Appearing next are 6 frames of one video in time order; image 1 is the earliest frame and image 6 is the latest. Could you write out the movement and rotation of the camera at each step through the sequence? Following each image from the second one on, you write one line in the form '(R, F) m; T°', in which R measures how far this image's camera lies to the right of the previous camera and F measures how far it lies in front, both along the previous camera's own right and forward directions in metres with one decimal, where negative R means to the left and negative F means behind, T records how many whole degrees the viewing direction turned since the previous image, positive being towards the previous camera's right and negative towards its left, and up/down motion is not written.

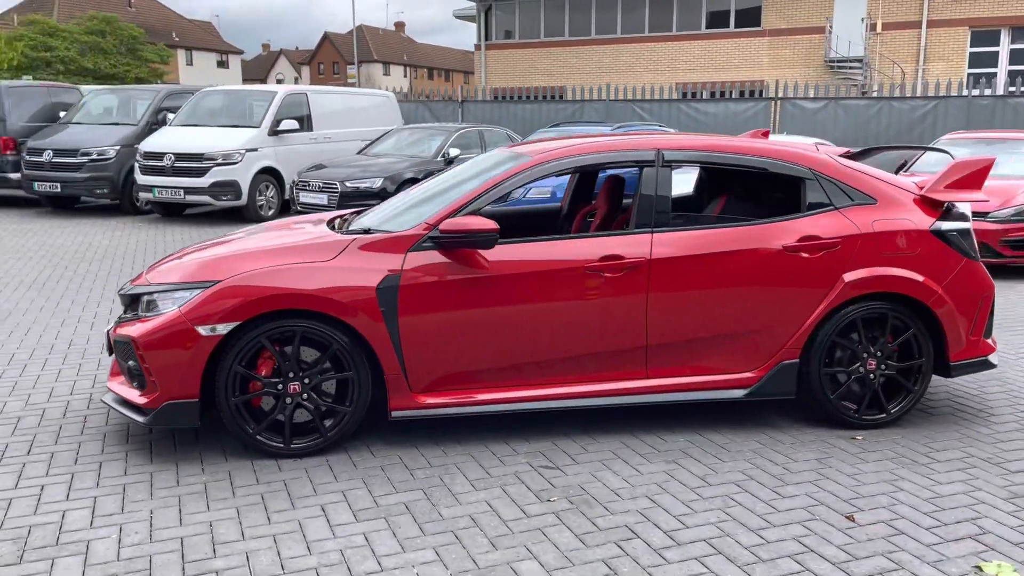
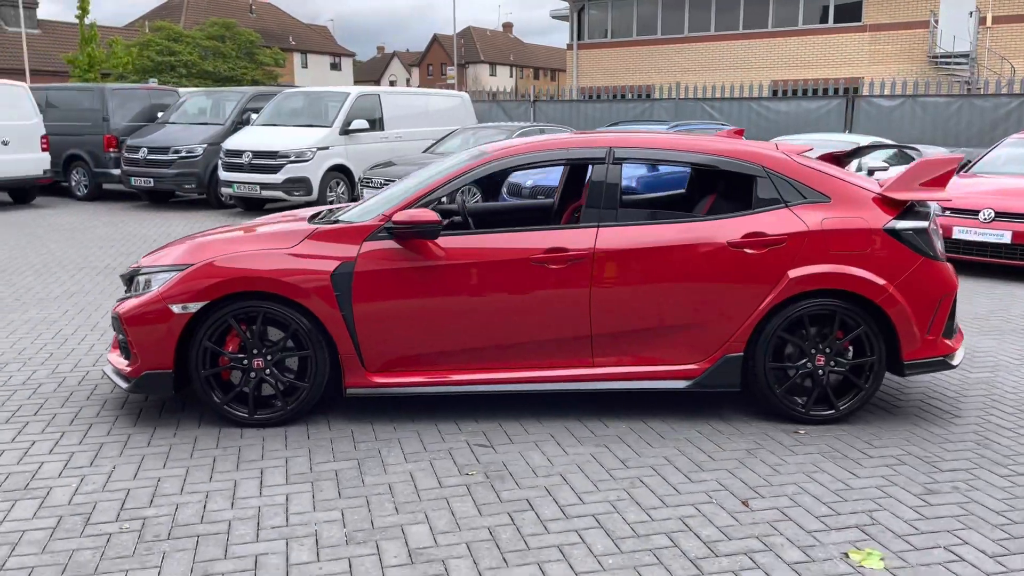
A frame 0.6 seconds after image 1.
(+0.9, -0.2) m; -7°
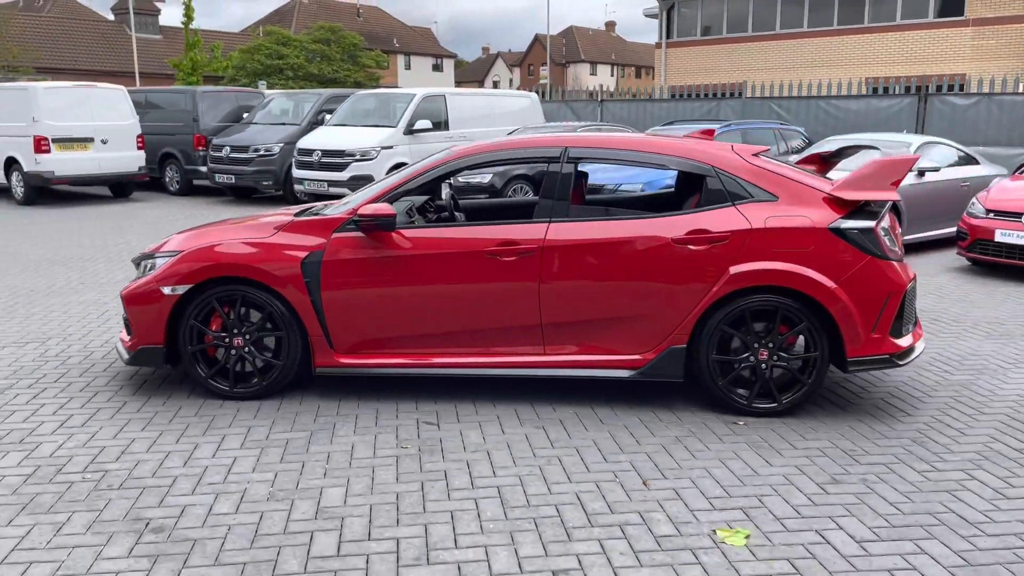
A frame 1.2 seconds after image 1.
(+0.9, -0.3) m; -7°
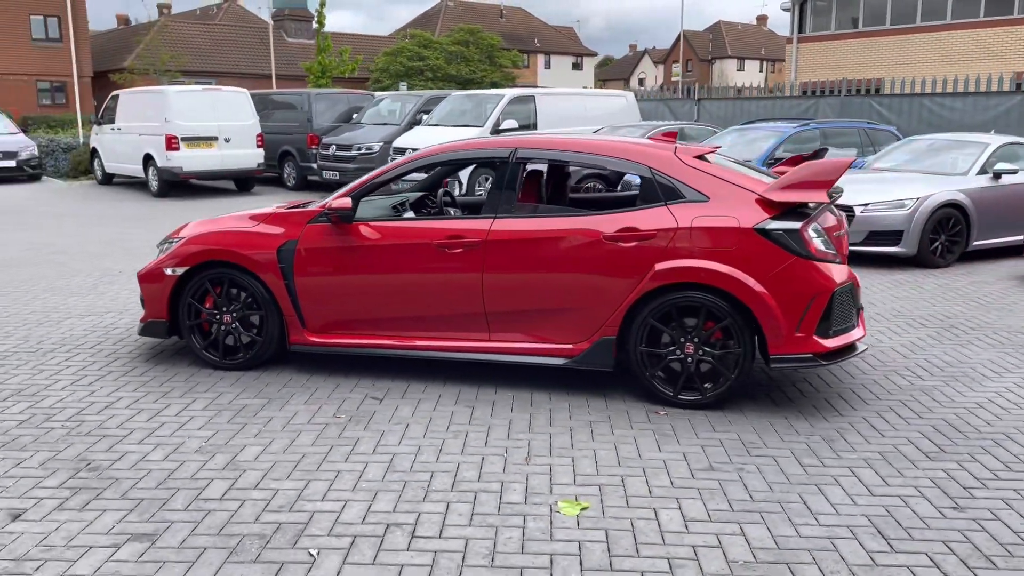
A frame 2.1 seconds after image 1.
(+1.2, -0.3) m; -9°
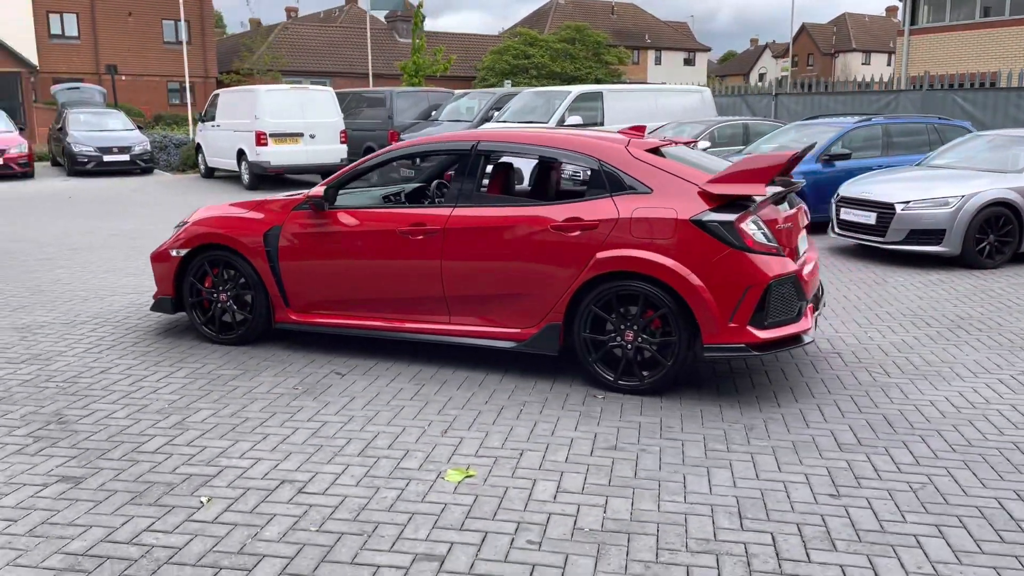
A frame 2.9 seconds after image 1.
(+1.0, -0.2) m; -7°
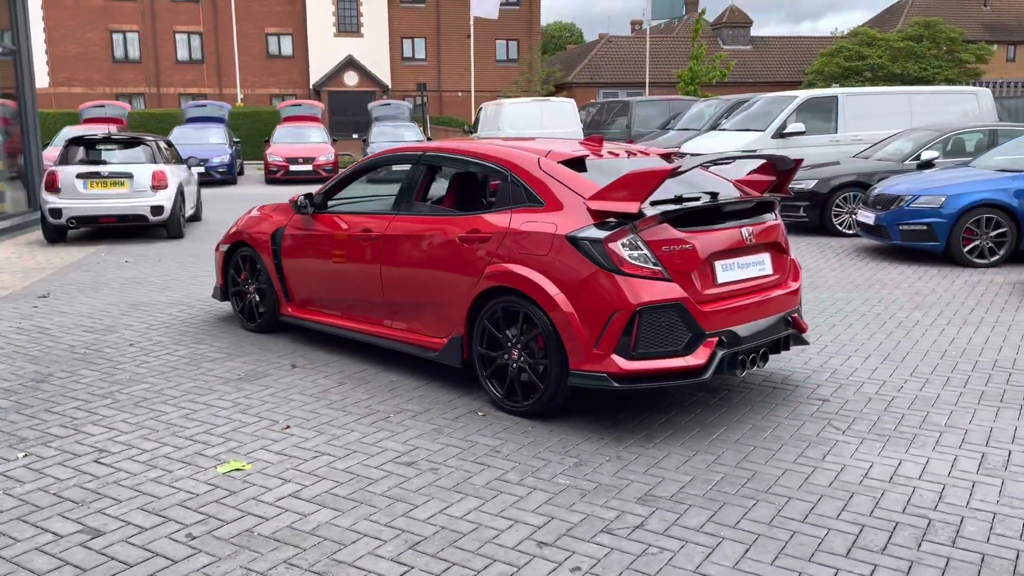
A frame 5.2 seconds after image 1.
(+2.6, +0.6) m; -22°
